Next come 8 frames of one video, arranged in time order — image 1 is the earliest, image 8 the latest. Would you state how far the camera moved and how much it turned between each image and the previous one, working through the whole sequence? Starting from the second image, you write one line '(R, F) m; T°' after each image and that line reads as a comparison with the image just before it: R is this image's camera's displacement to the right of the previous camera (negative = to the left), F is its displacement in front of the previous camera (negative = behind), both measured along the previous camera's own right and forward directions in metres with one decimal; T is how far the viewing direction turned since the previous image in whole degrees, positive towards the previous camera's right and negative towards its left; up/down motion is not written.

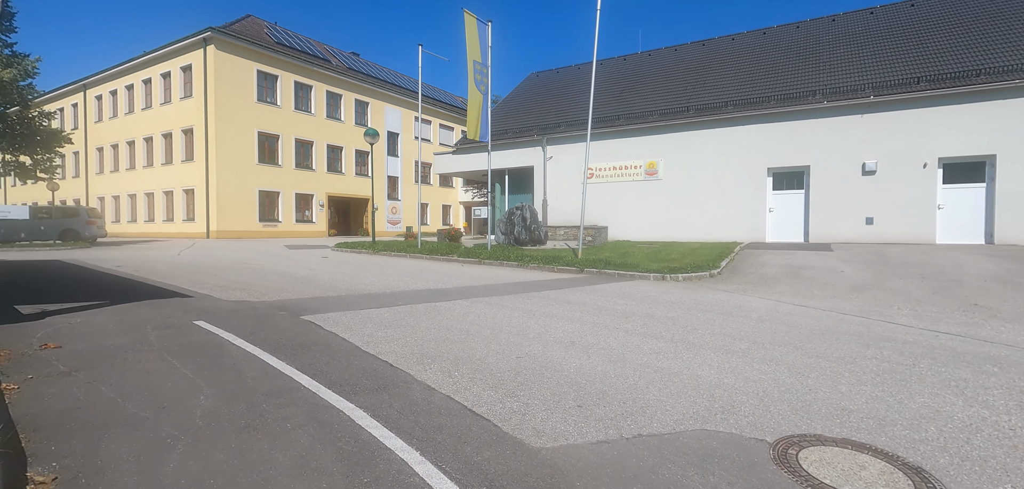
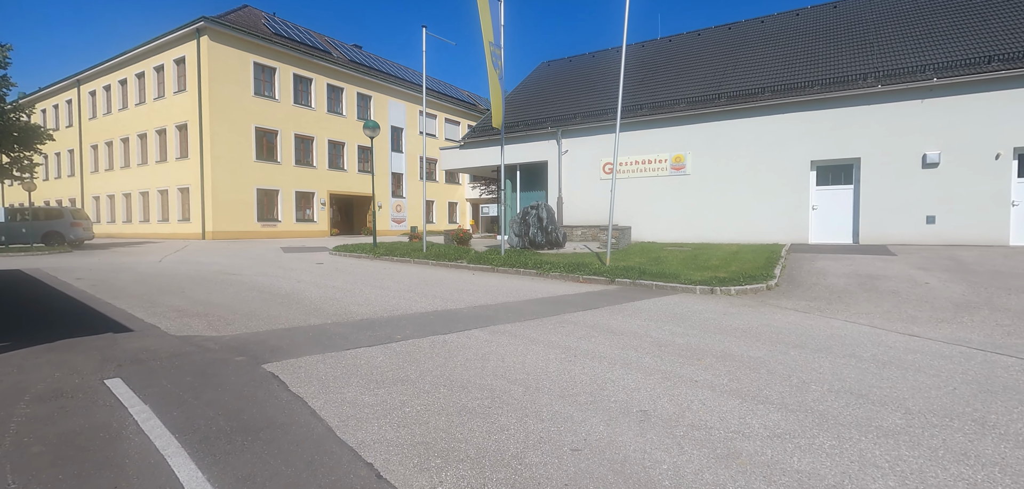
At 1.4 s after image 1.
(-0.3, +1.6) m; -1°
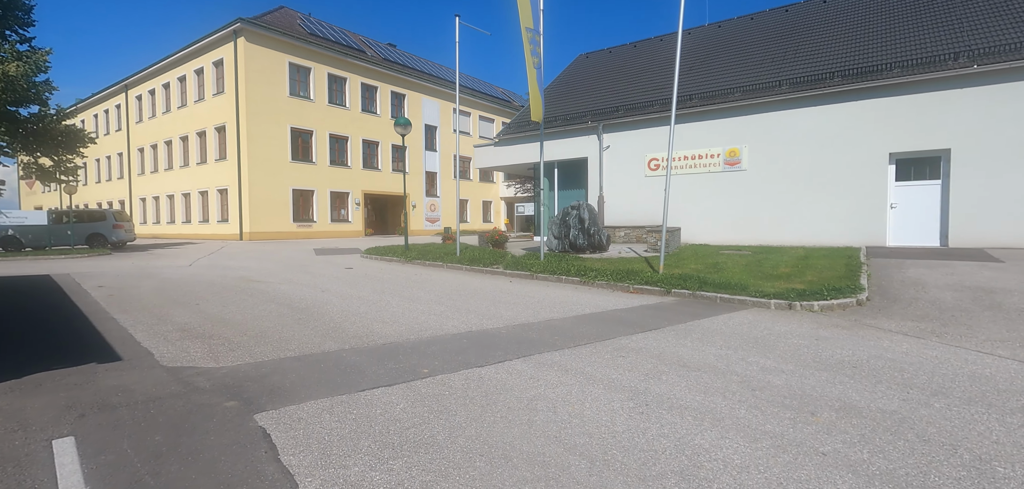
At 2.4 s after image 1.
(-0.2, +1.0) m; -4°
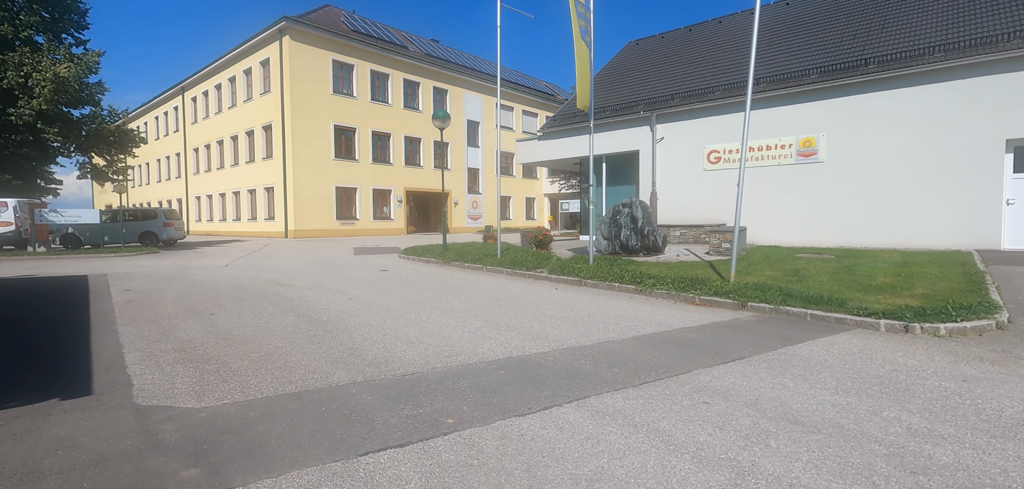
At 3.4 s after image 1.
(-0.1, +1.1) m; -5°
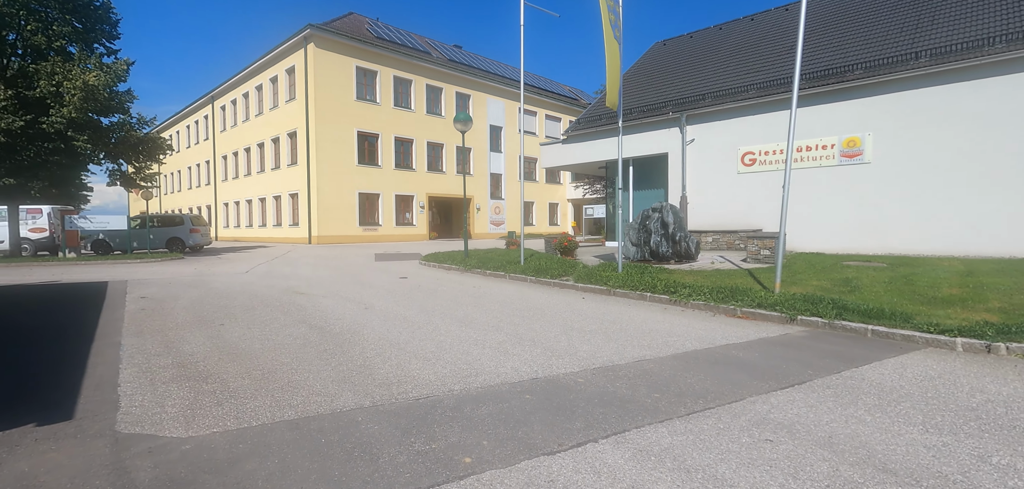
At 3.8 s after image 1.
(0.0, +0.5) m; -3°
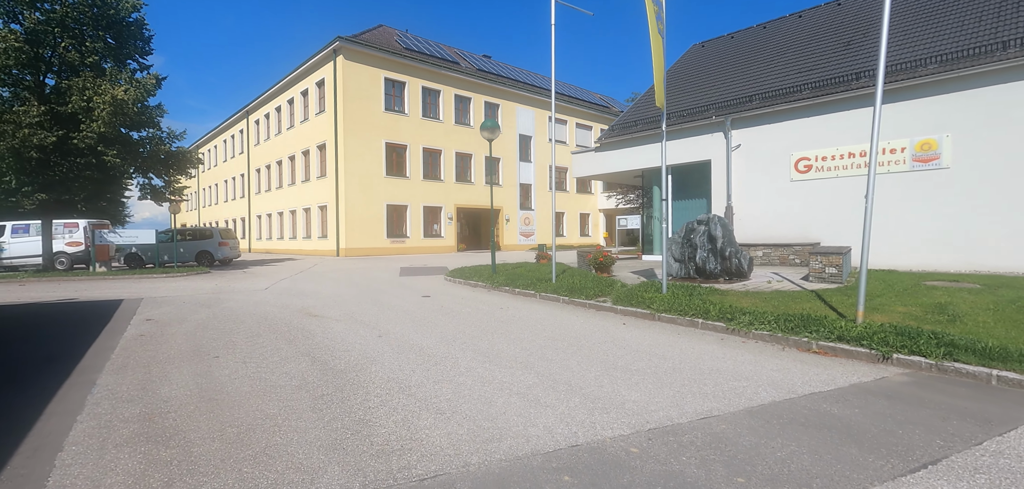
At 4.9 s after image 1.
(0.0, +1.0) m; -3°
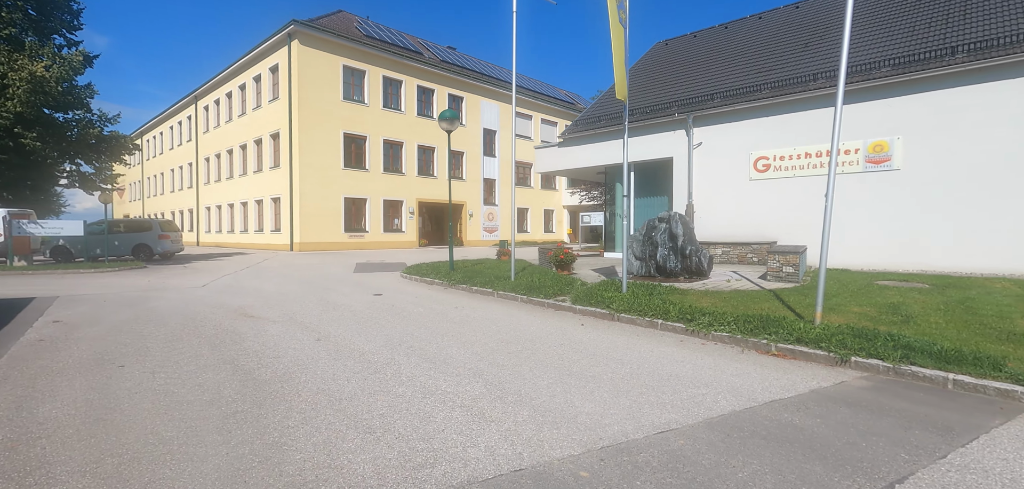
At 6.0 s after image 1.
(+0.2, +0.4) m; +4°
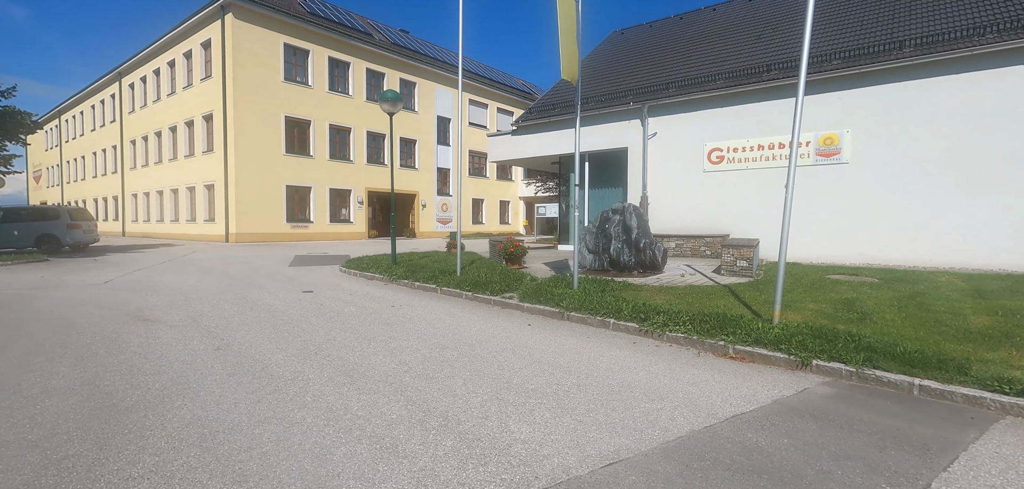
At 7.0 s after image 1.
(+0.3, +0.7) m; +5°
